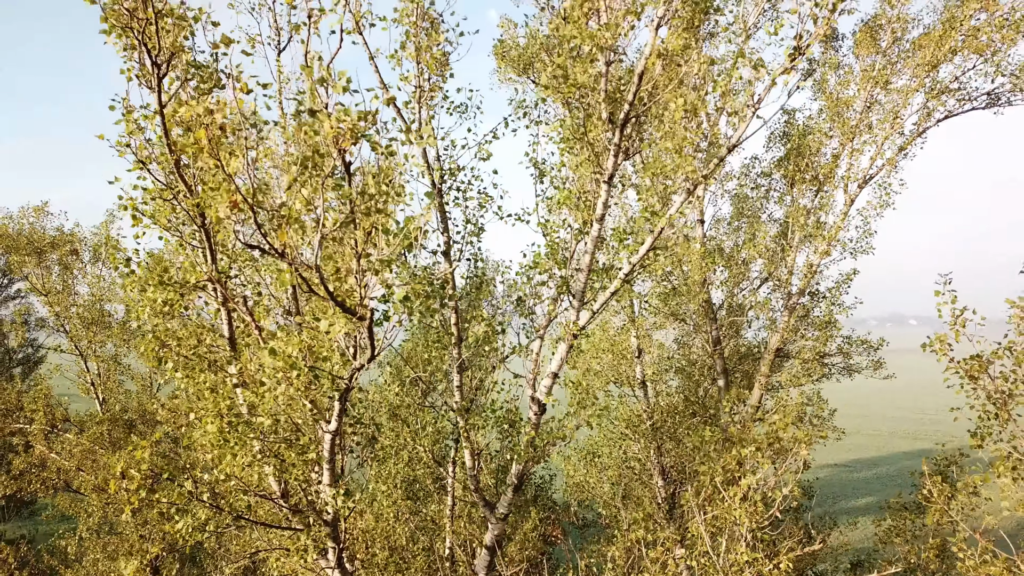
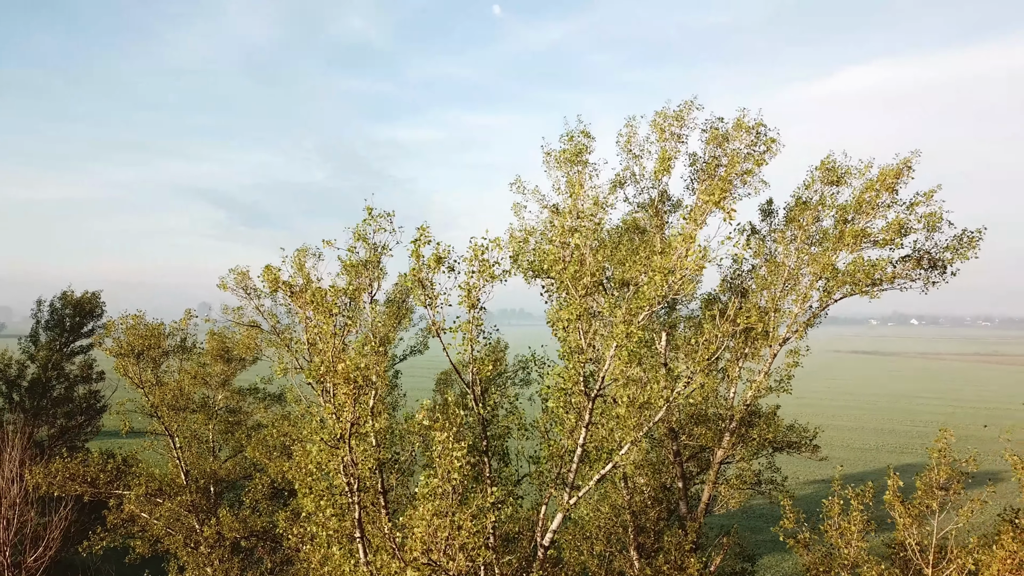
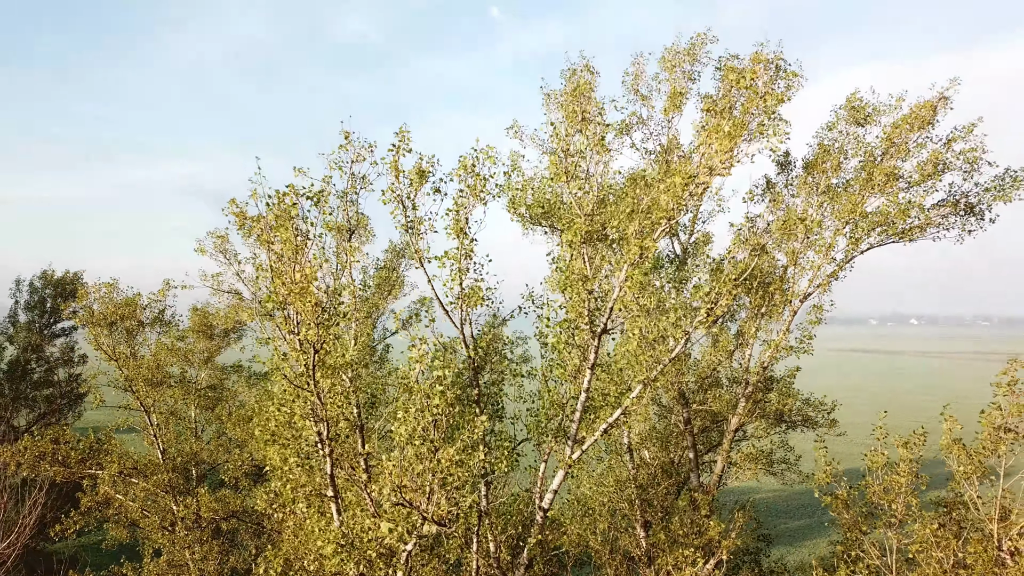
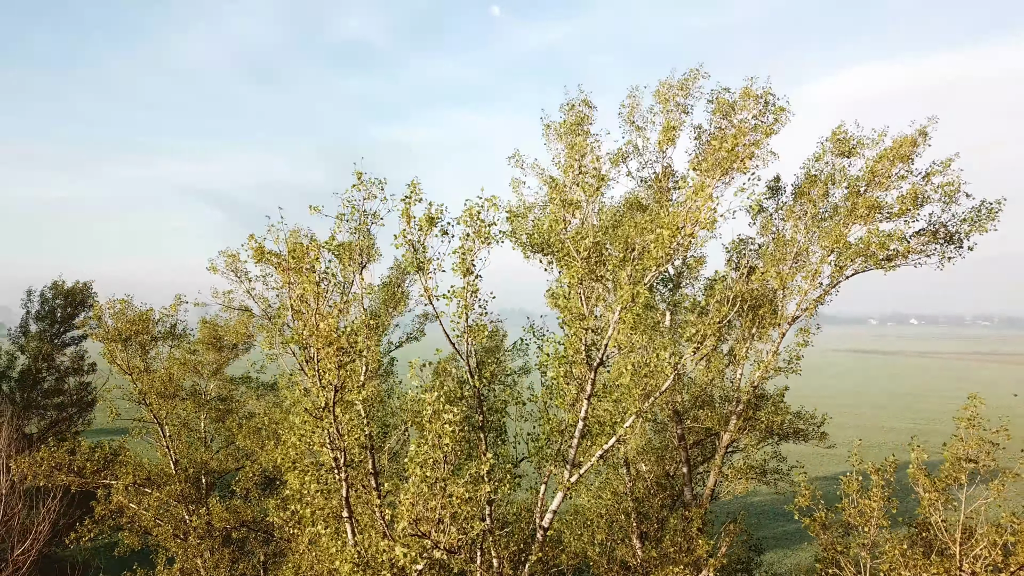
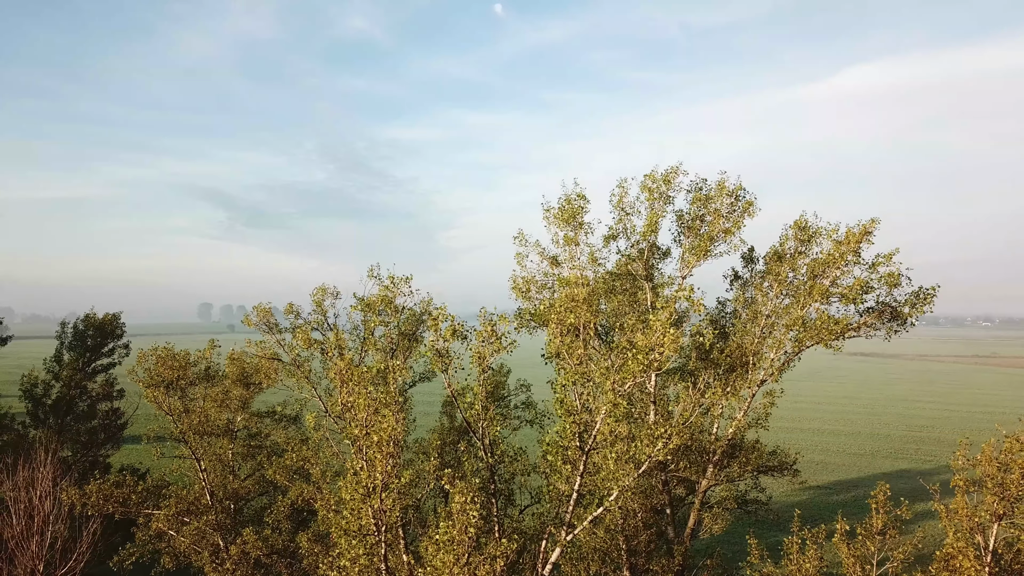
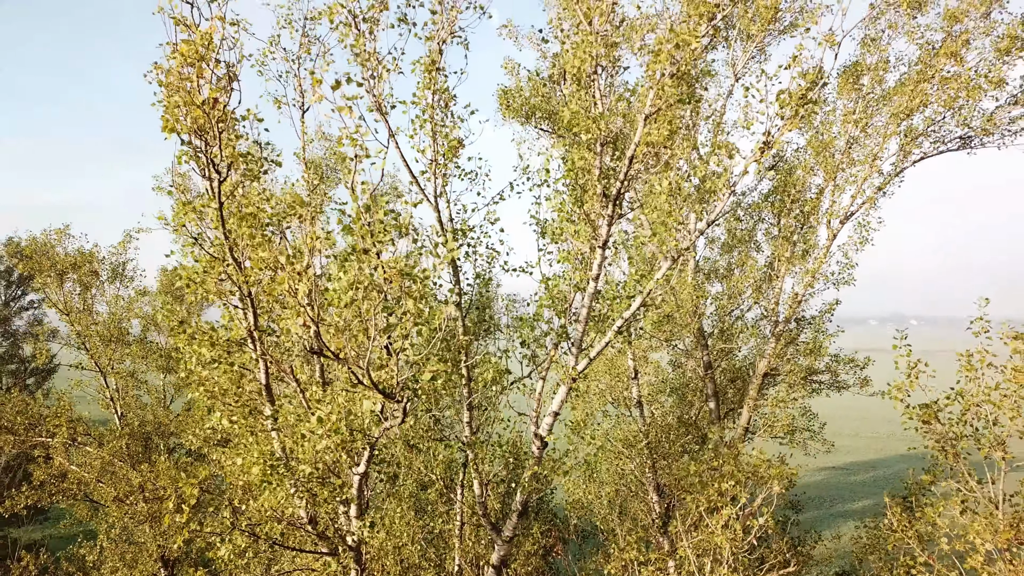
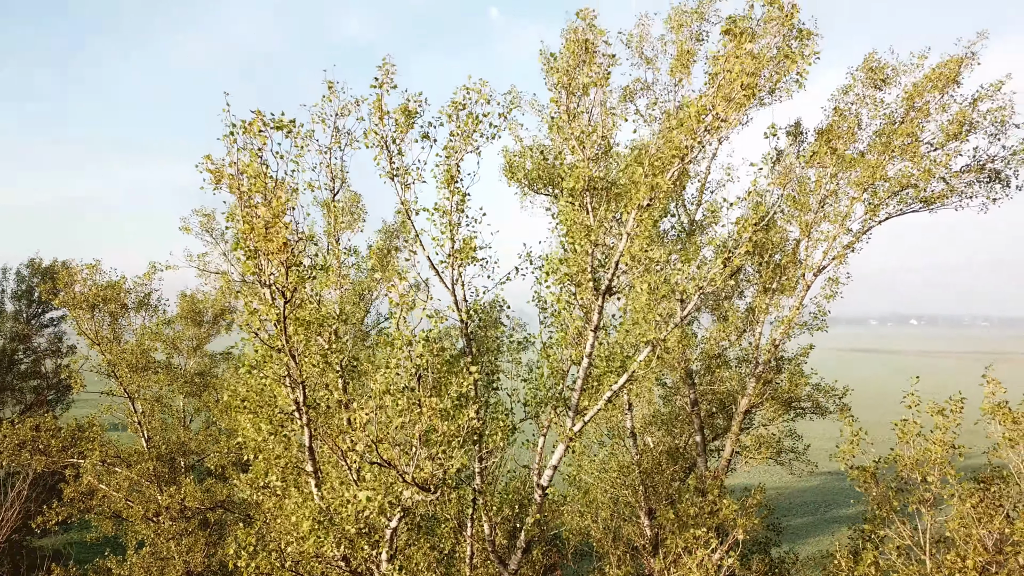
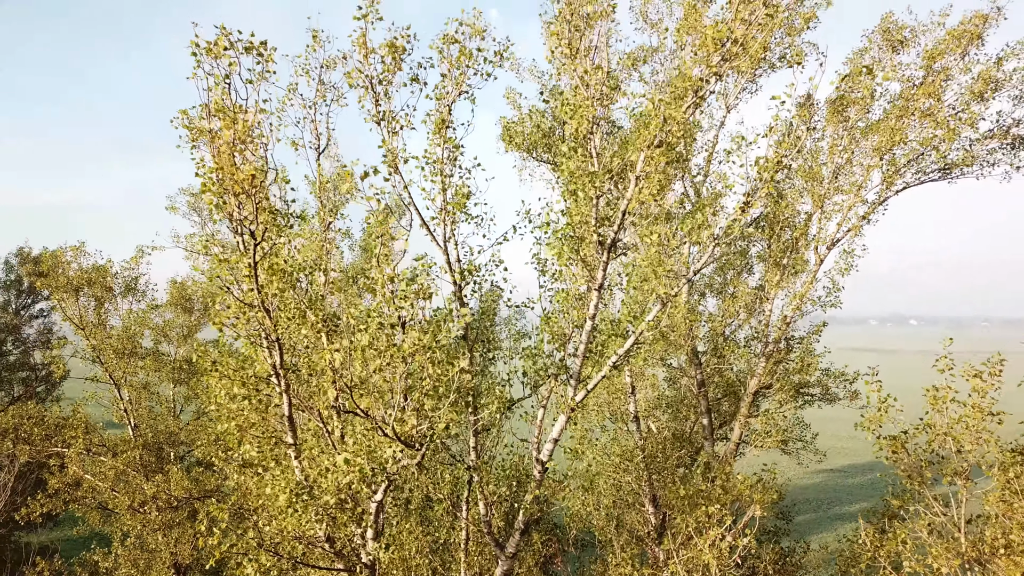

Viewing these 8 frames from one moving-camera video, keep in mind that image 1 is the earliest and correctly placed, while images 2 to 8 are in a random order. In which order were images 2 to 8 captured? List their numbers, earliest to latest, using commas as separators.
6, 8, 7, 3, 4, 2, 5
